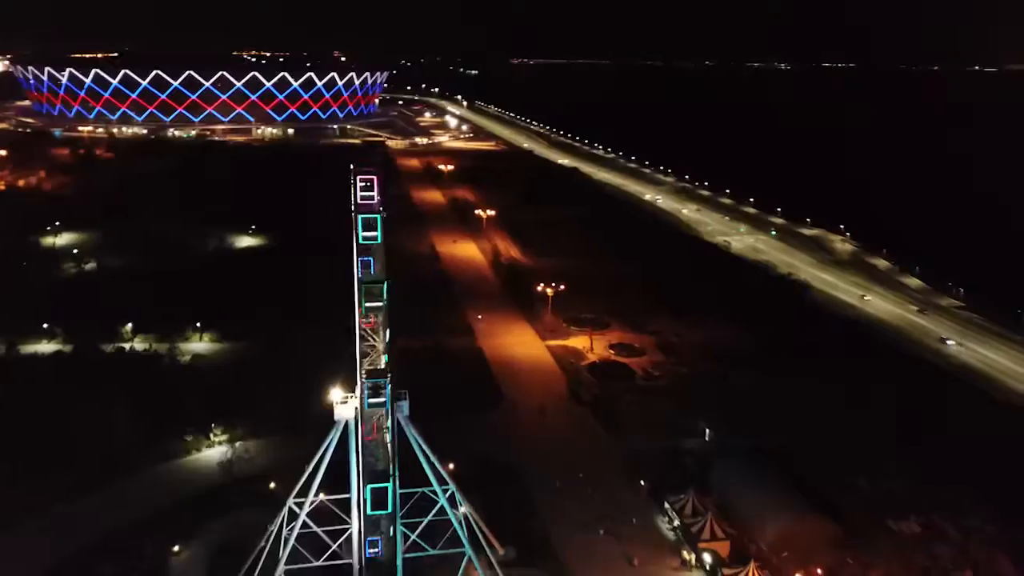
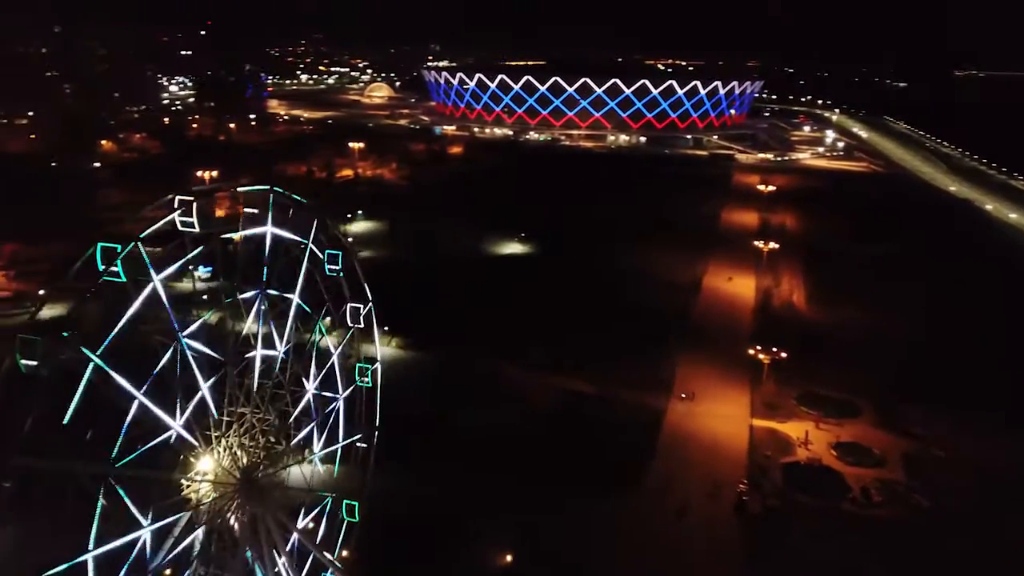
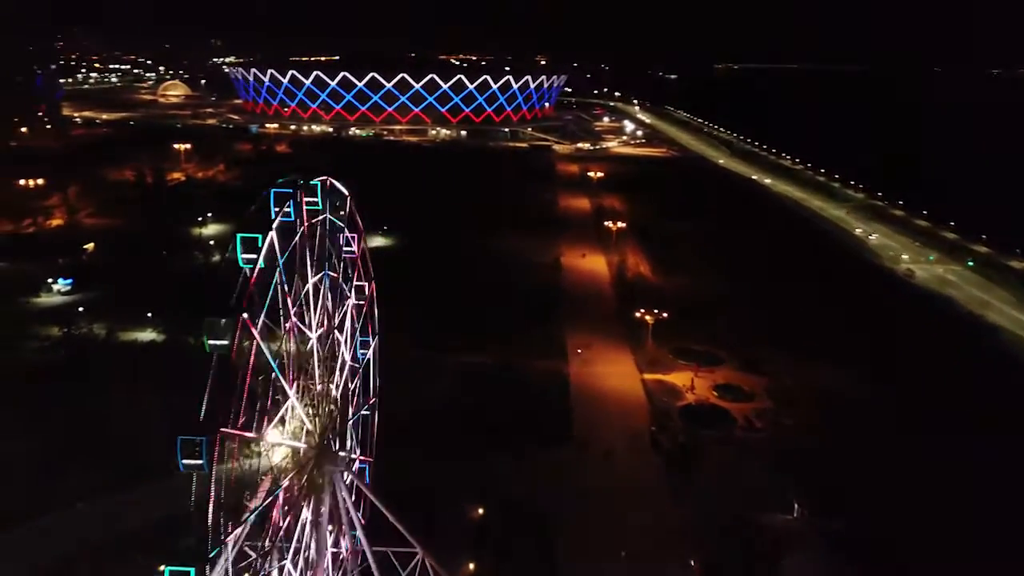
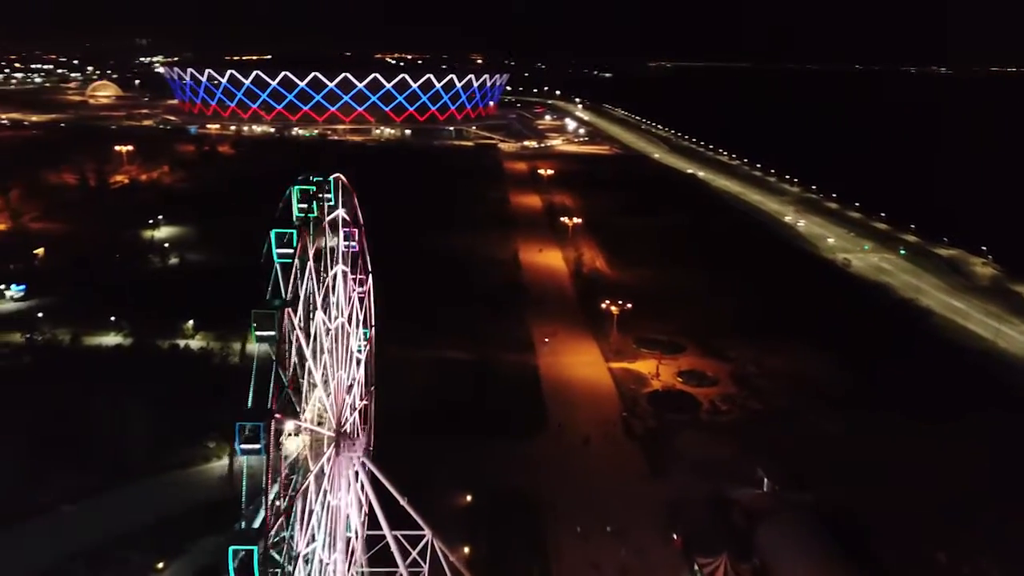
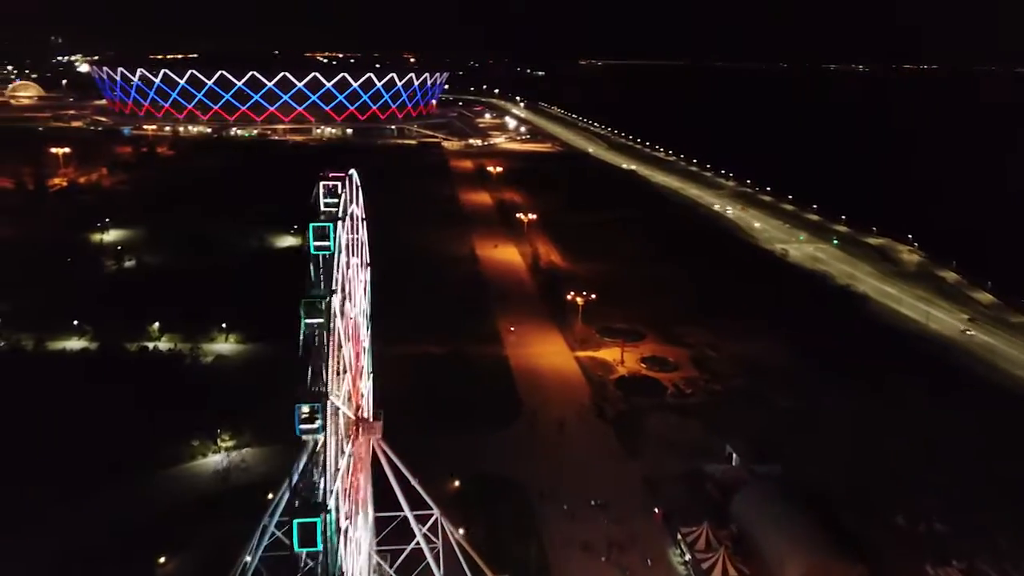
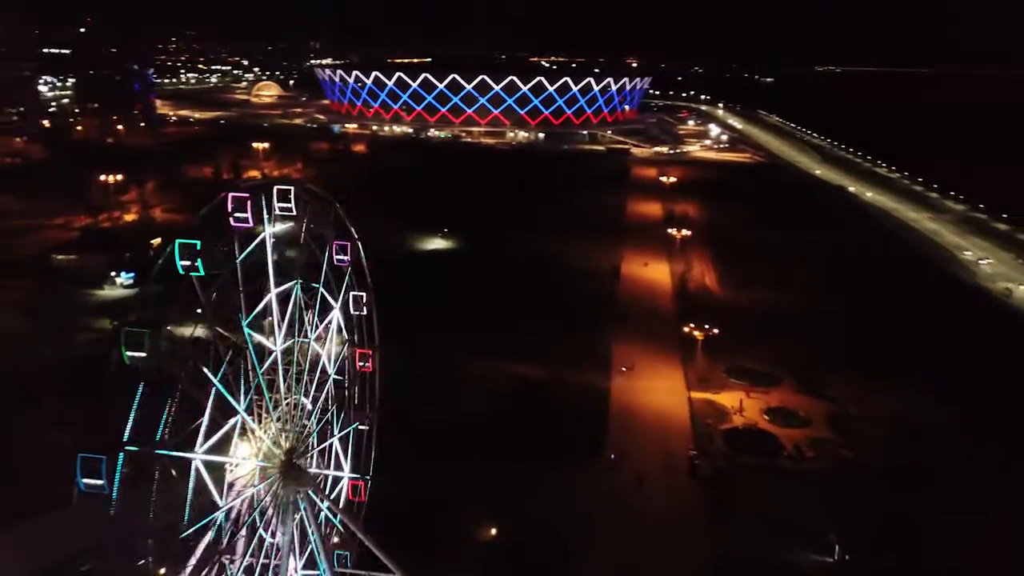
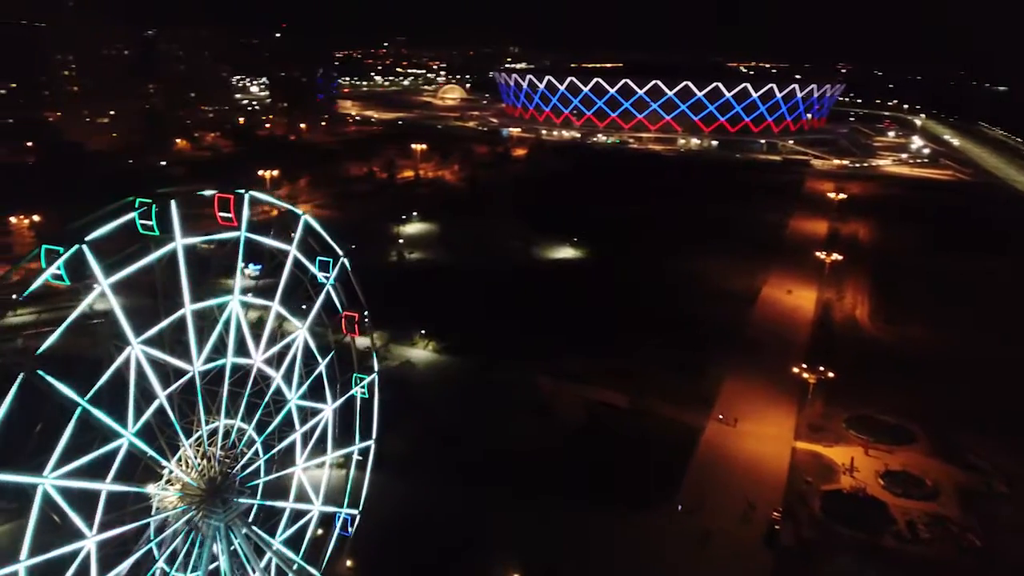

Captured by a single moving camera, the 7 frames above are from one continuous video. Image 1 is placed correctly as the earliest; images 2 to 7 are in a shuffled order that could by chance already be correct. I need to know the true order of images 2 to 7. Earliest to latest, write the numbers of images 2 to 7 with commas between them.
5, 4, 3, 6, 2, 7
